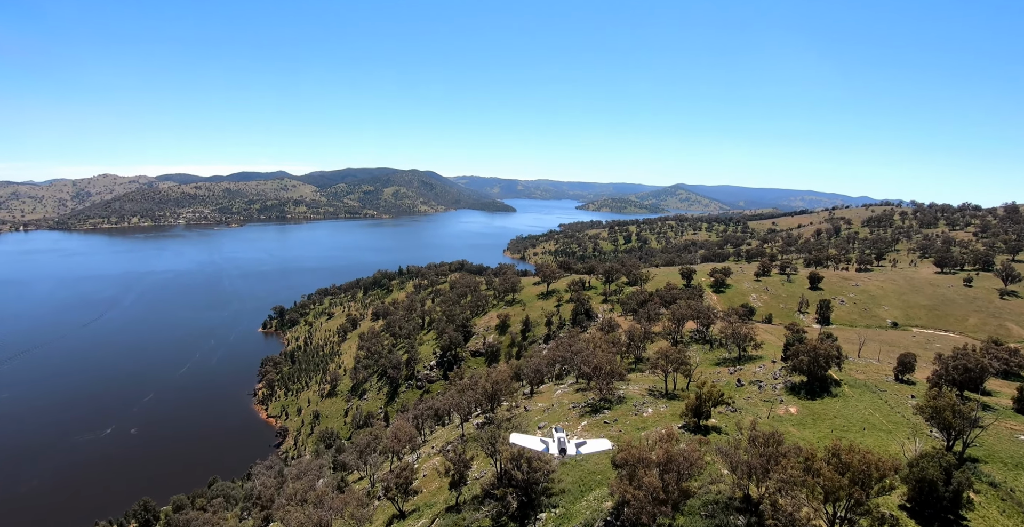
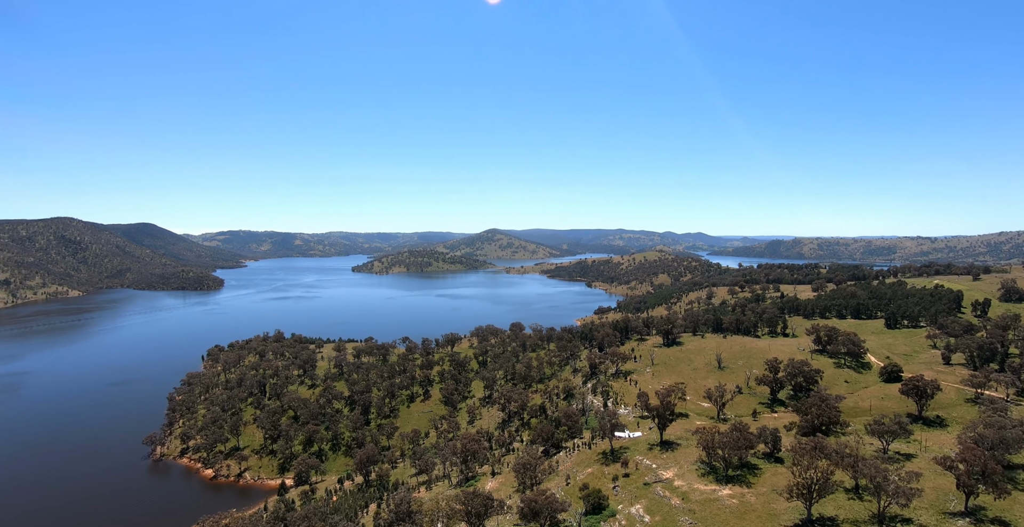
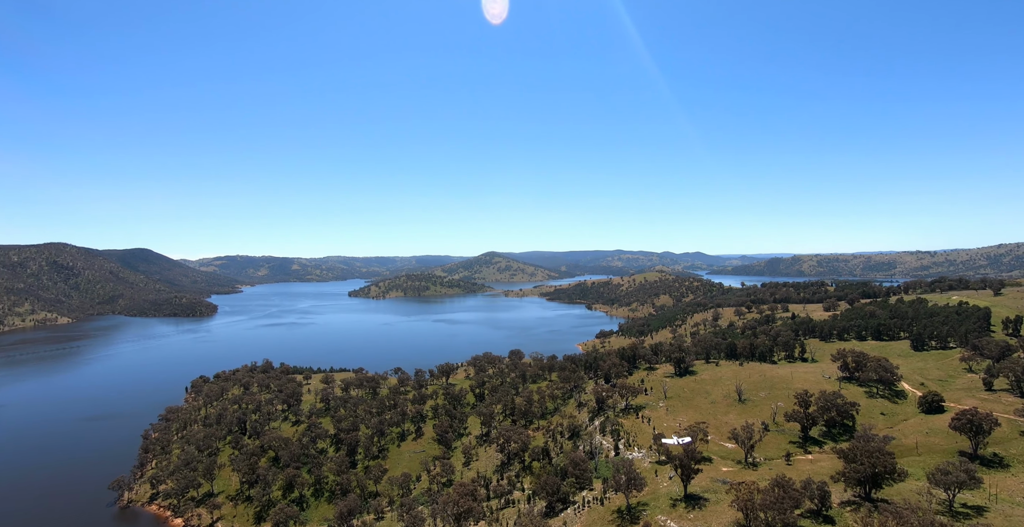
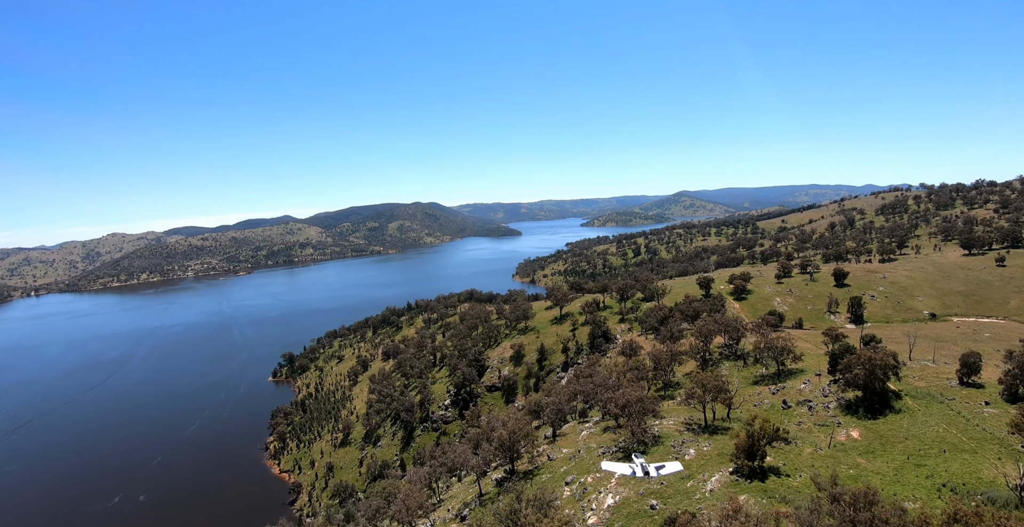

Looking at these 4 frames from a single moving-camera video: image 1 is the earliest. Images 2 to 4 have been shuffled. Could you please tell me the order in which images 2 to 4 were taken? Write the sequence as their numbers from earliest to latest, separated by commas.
4, 2, 3
